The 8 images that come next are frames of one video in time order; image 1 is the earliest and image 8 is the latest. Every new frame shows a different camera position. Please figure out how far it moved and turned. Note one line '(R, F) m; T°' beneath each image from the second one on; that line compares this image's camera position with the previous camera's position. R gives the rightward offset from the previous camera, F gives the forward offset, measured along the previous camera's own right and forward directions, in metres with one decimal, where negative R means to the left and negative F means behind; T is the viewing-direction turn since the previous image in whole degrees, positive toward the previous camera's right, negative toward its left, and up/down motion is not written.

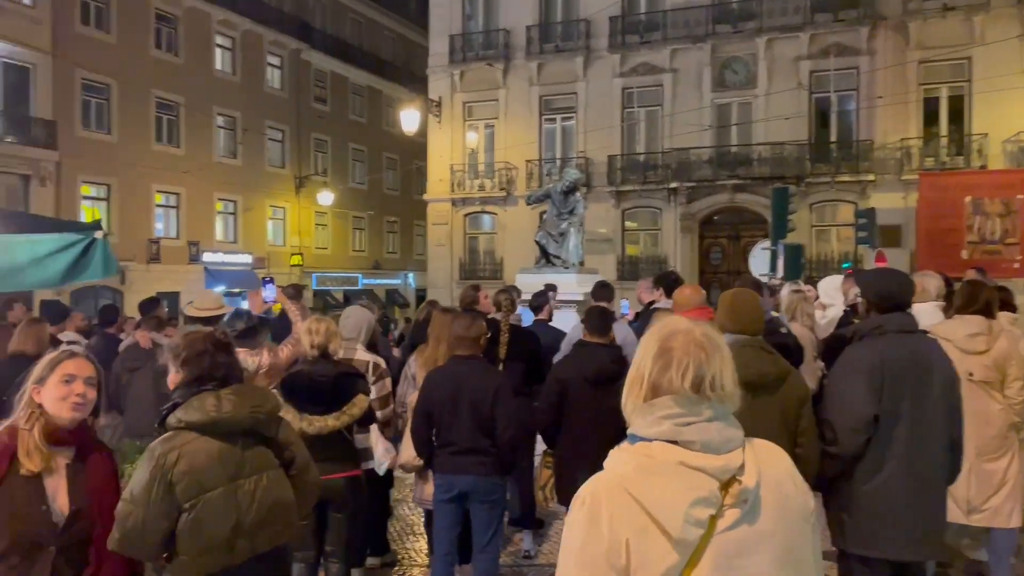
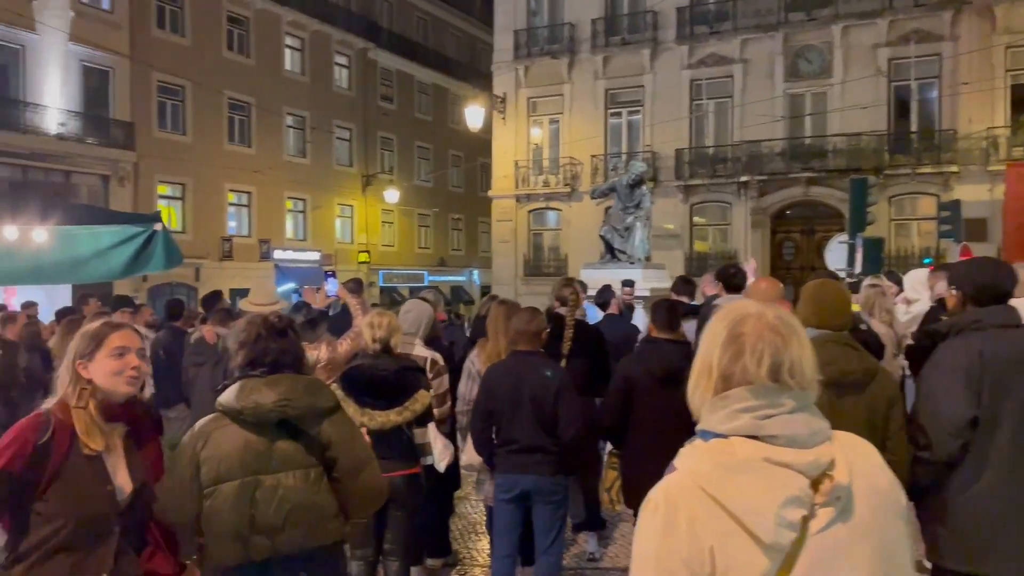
(0.0, +0.2) m; -5°
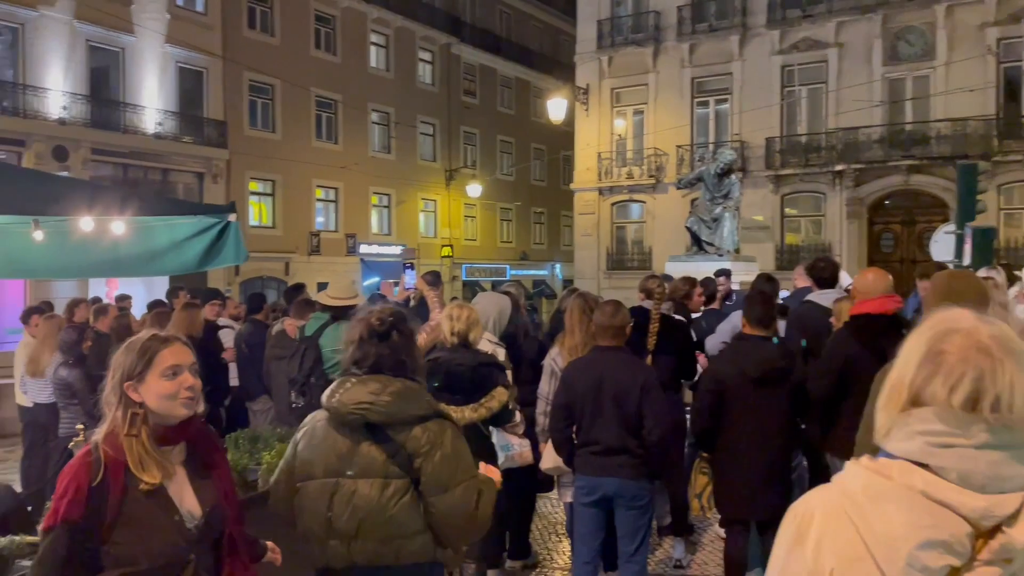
(0.0, +0.2) m; -6°
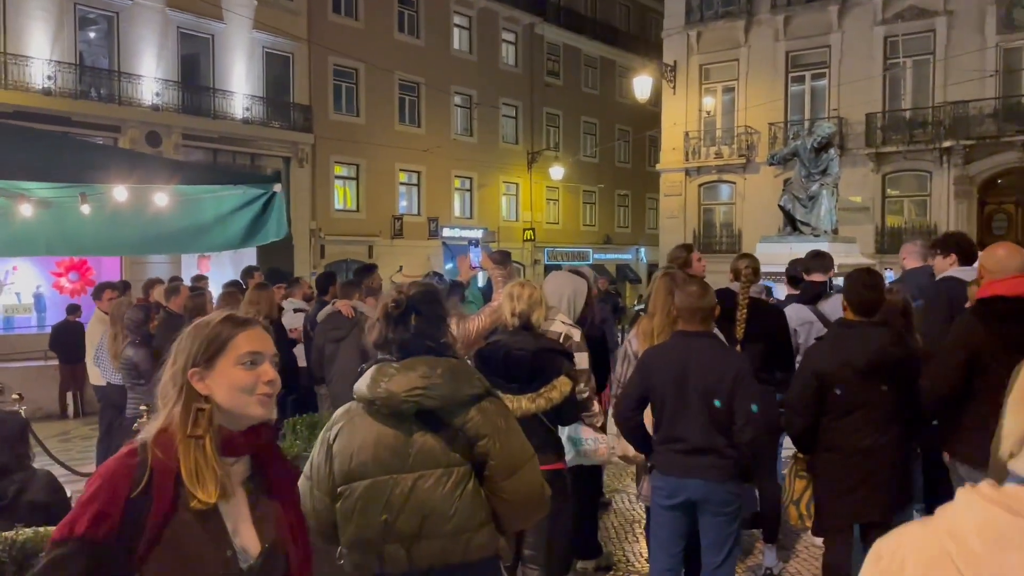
(+0.1, +0.4) m; -6°
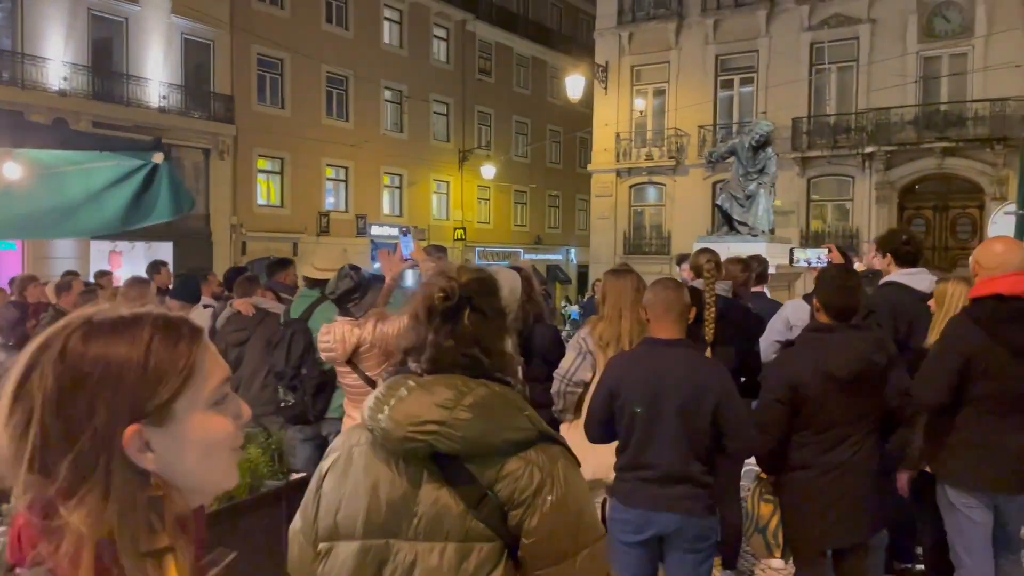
(0.0, +0.4) m; +5°
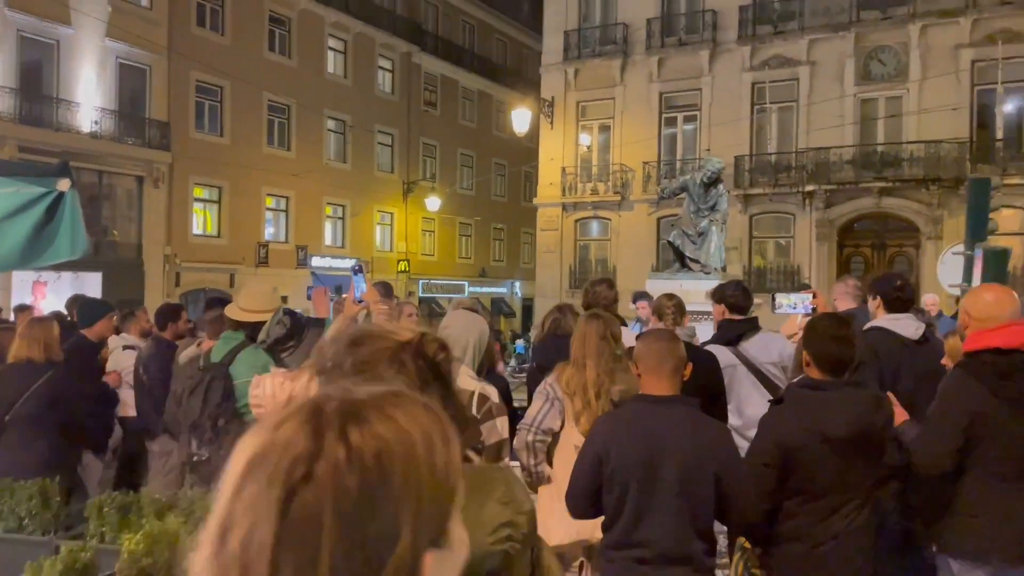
(-0.1, +0.3) m; +4°
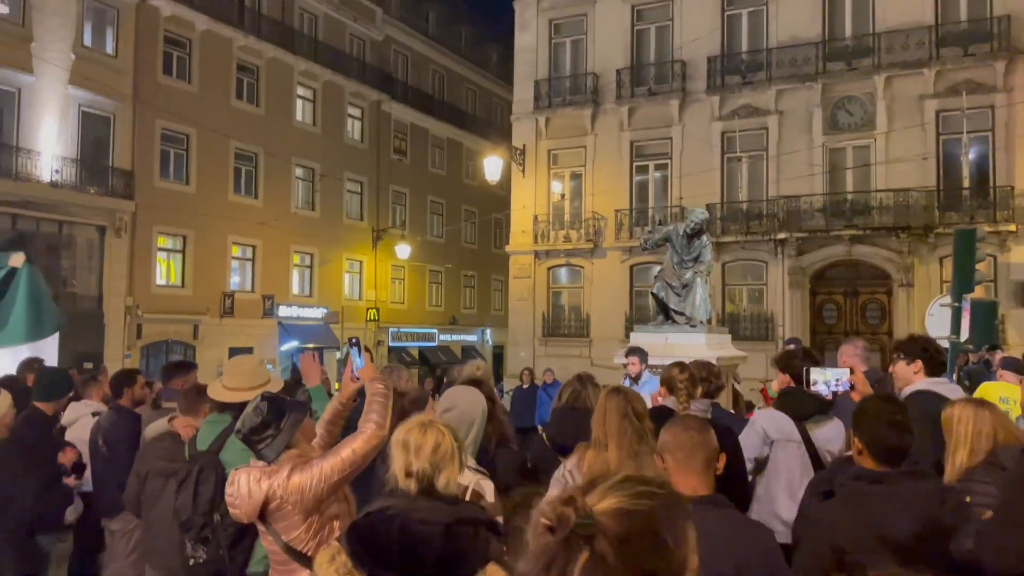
(-0.1, +0.4) m; +2°
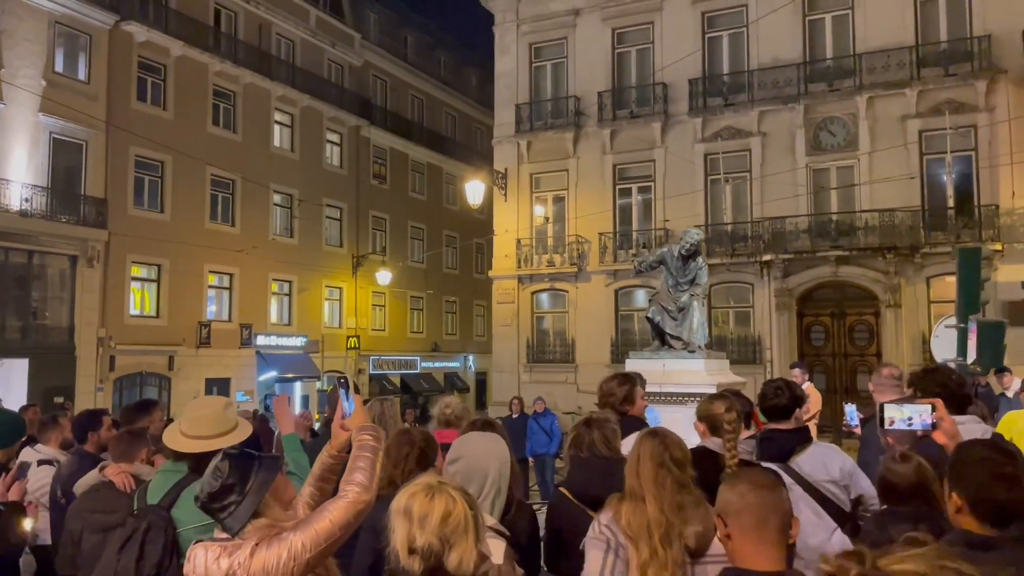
(-0.1, +0.4) m; +1°
